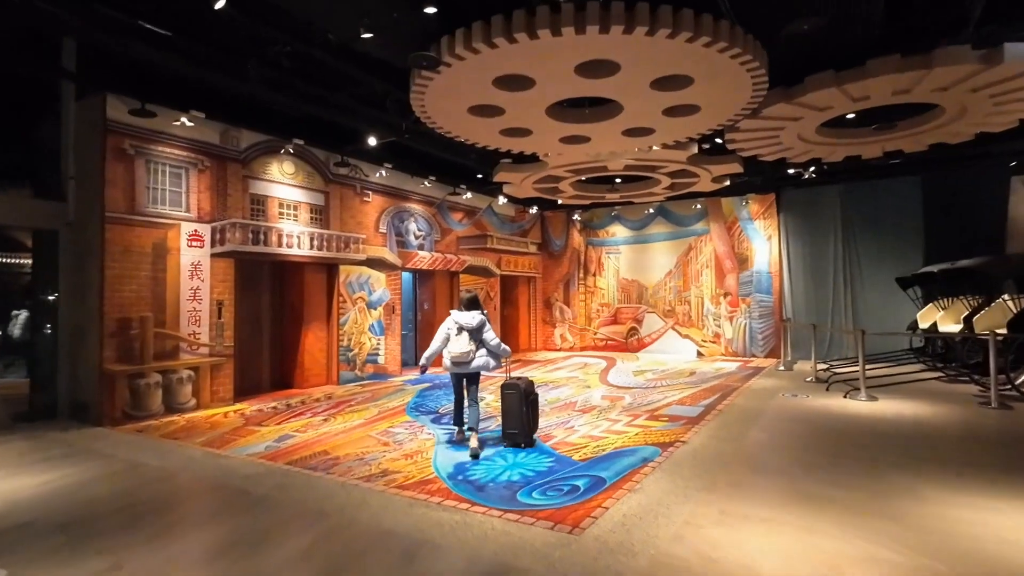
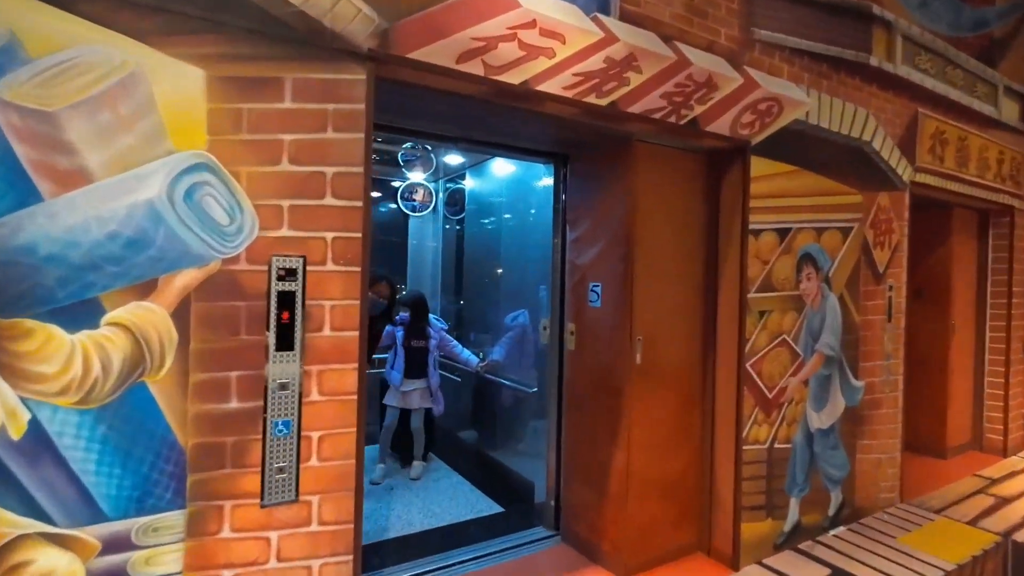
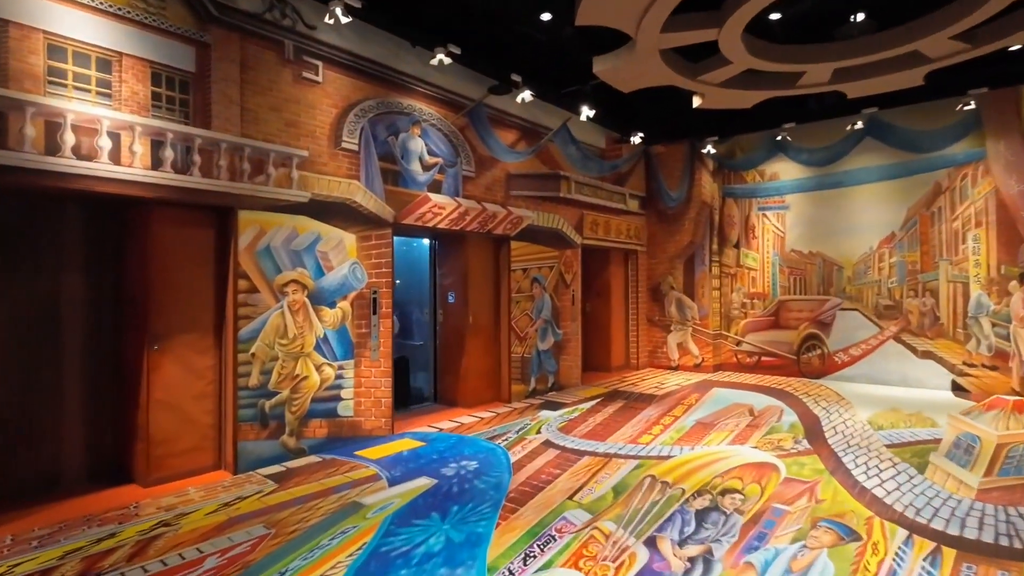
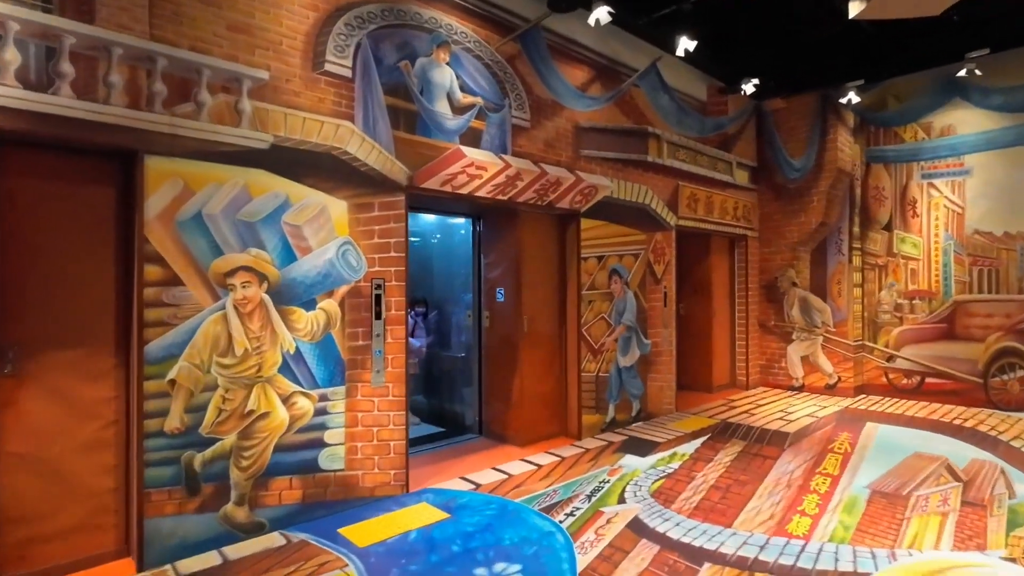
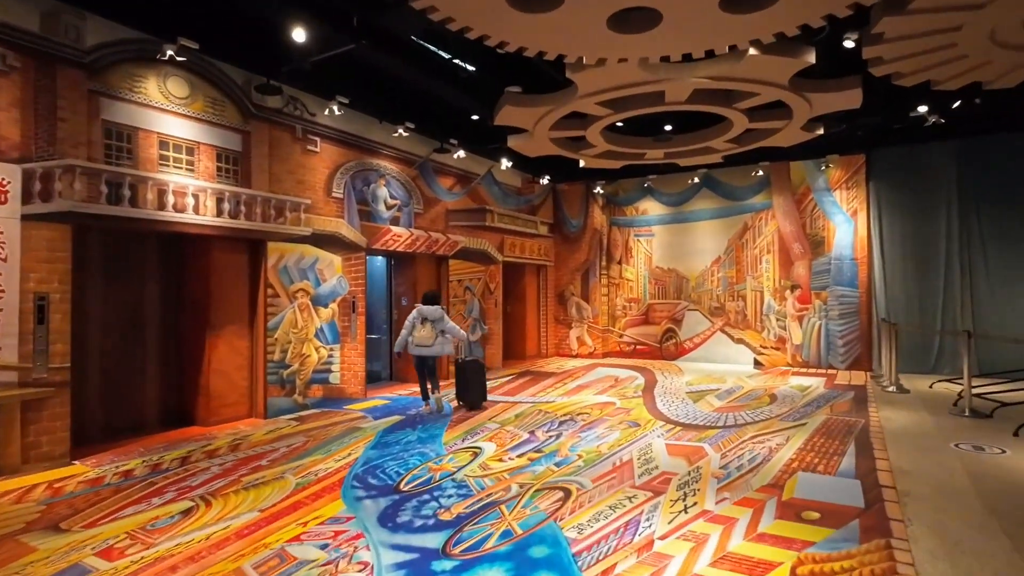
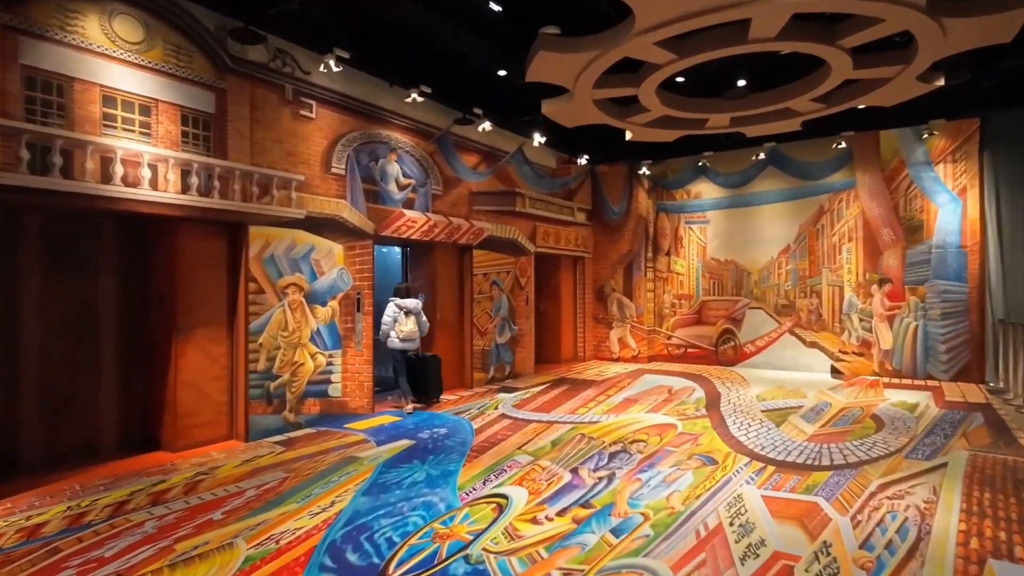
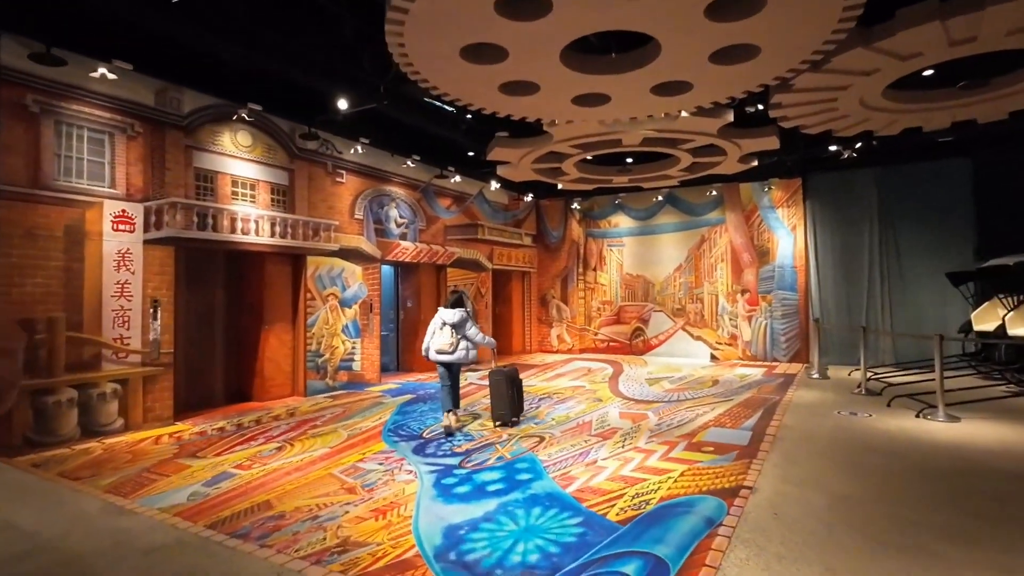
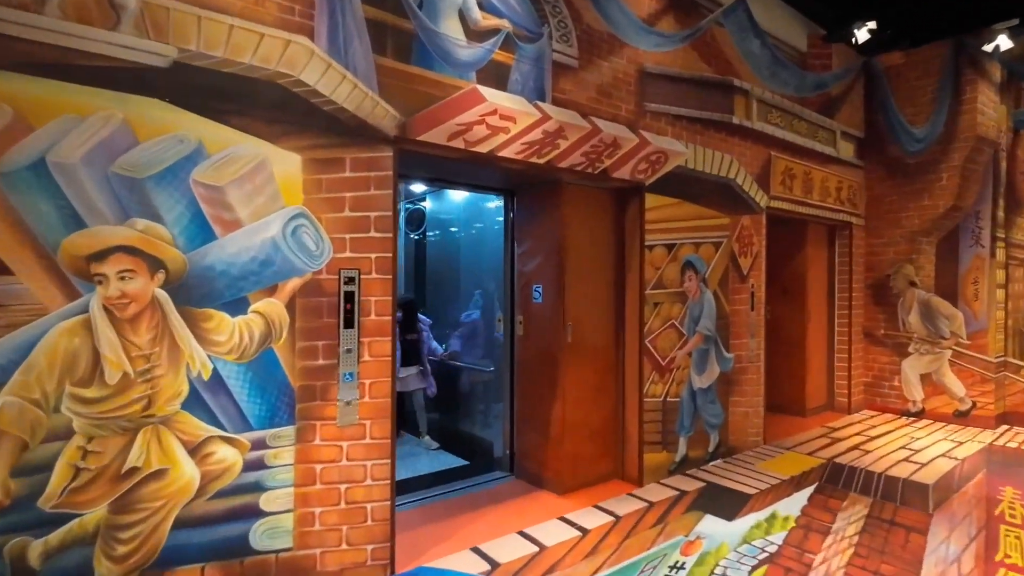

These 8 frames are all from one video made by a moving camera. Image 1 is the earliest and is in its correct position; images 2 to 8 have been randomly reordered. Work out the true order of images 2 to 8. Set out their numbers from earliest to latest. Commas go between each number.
7, 5, 6, 3, 4, 8, 2
